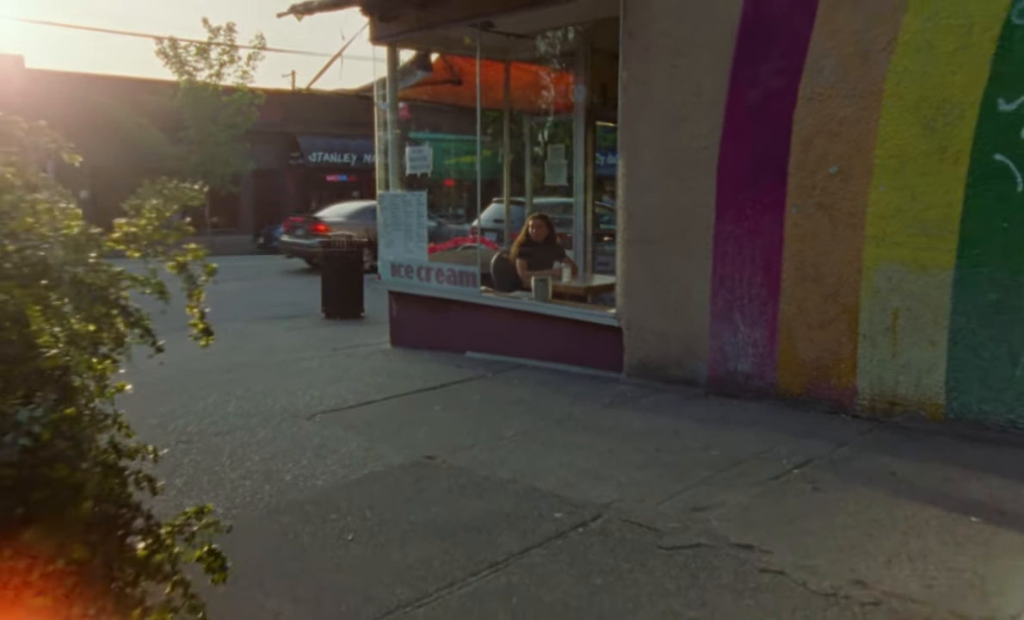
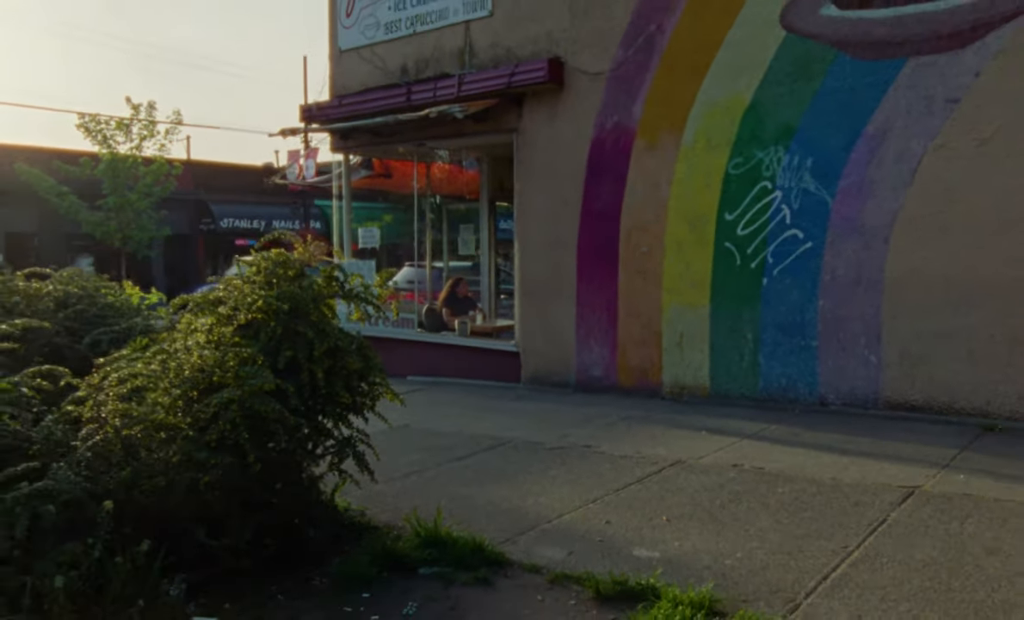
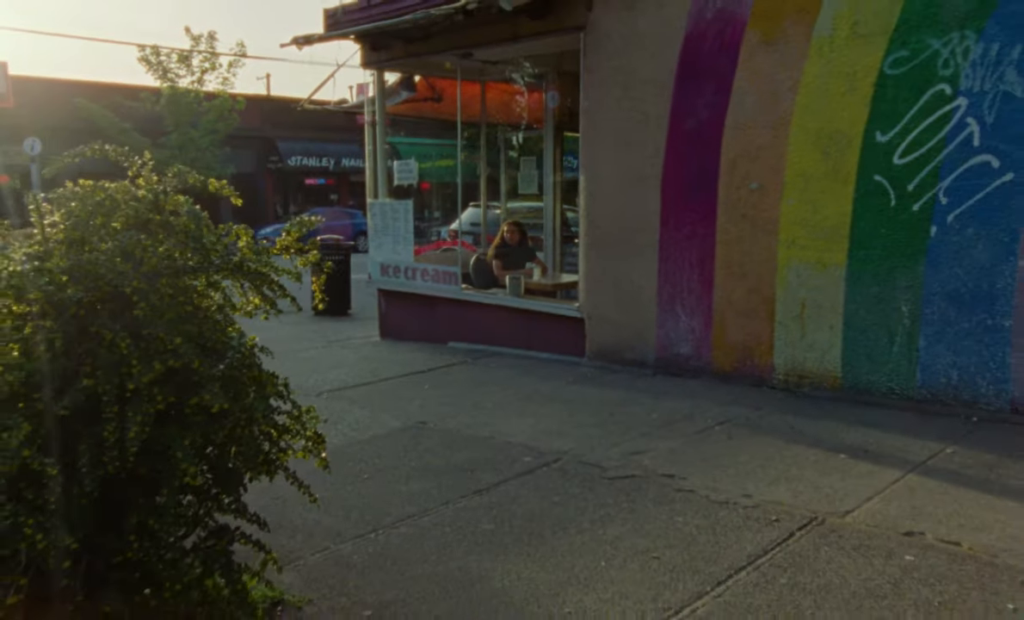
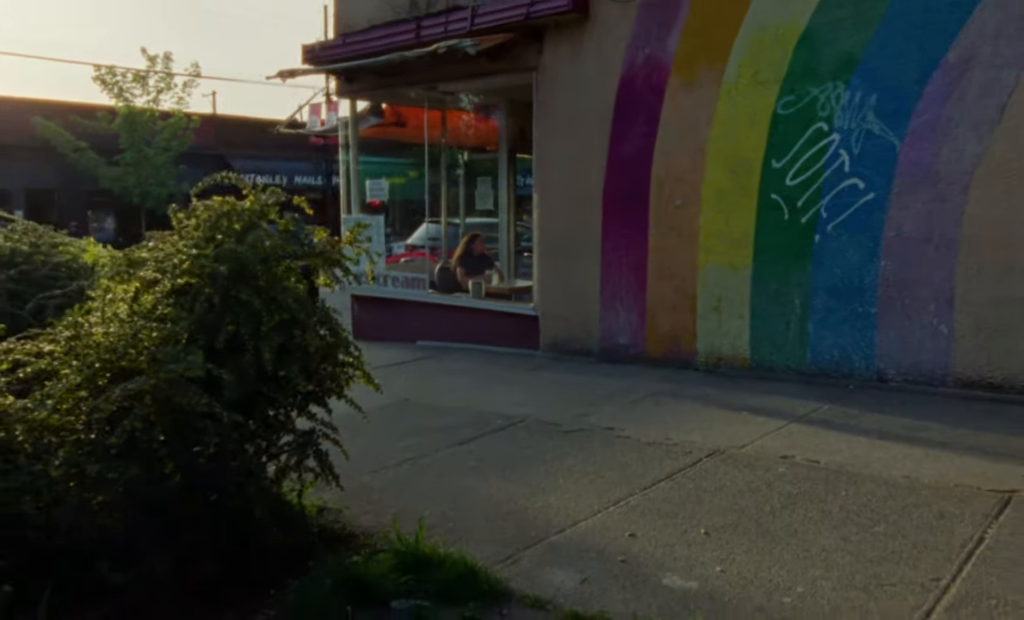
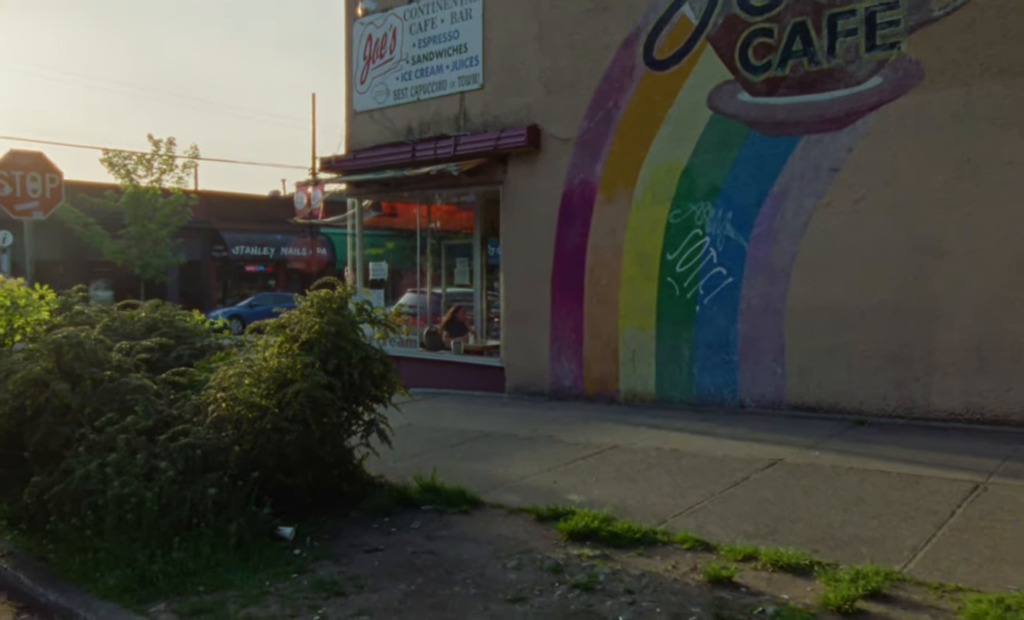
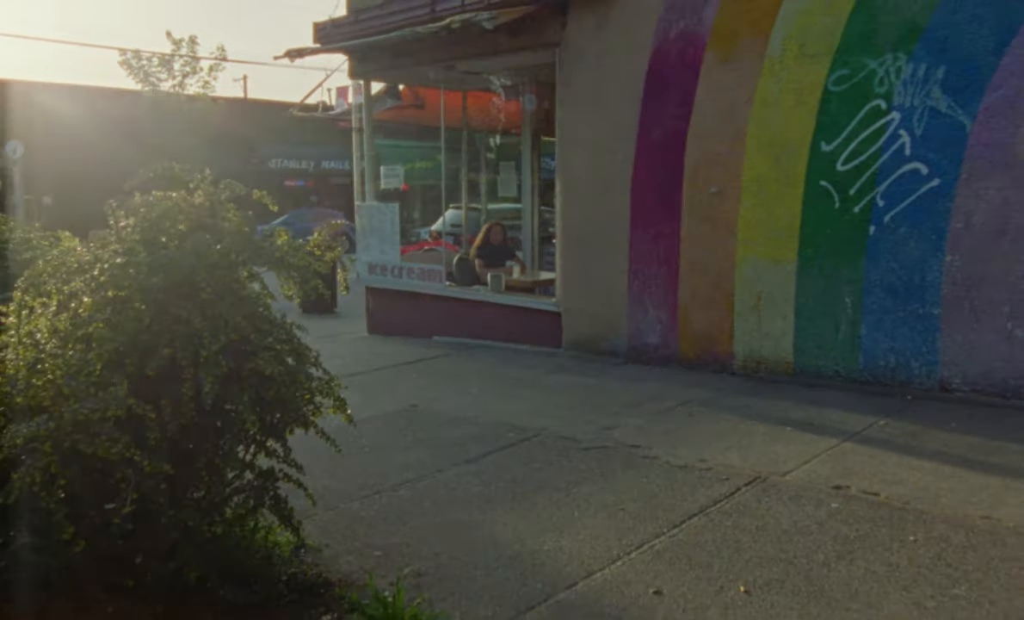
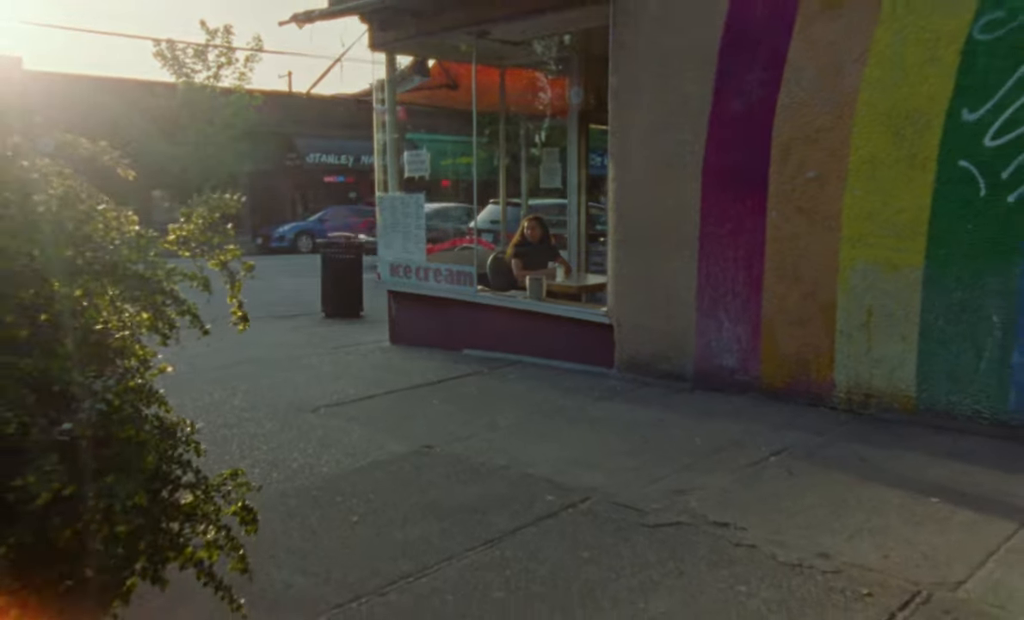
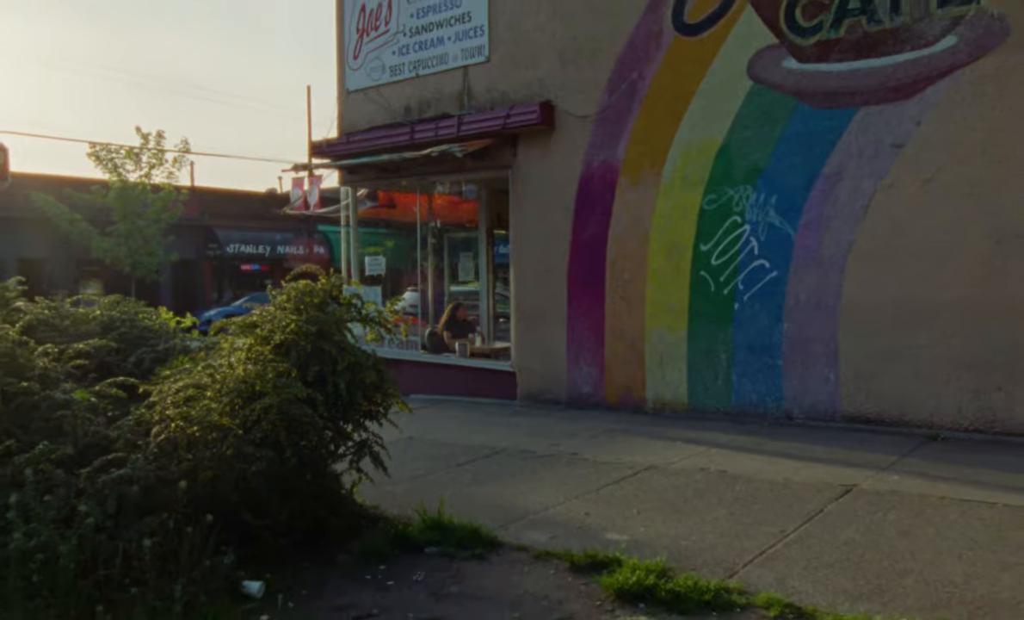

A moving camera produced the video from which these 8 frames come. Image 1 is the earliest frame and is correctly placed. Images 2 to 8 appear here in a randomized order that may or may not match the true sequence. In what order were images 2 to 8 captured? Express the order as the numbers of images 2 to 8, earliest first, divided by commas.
7, 3, 6, 4, 2, 8, 5
